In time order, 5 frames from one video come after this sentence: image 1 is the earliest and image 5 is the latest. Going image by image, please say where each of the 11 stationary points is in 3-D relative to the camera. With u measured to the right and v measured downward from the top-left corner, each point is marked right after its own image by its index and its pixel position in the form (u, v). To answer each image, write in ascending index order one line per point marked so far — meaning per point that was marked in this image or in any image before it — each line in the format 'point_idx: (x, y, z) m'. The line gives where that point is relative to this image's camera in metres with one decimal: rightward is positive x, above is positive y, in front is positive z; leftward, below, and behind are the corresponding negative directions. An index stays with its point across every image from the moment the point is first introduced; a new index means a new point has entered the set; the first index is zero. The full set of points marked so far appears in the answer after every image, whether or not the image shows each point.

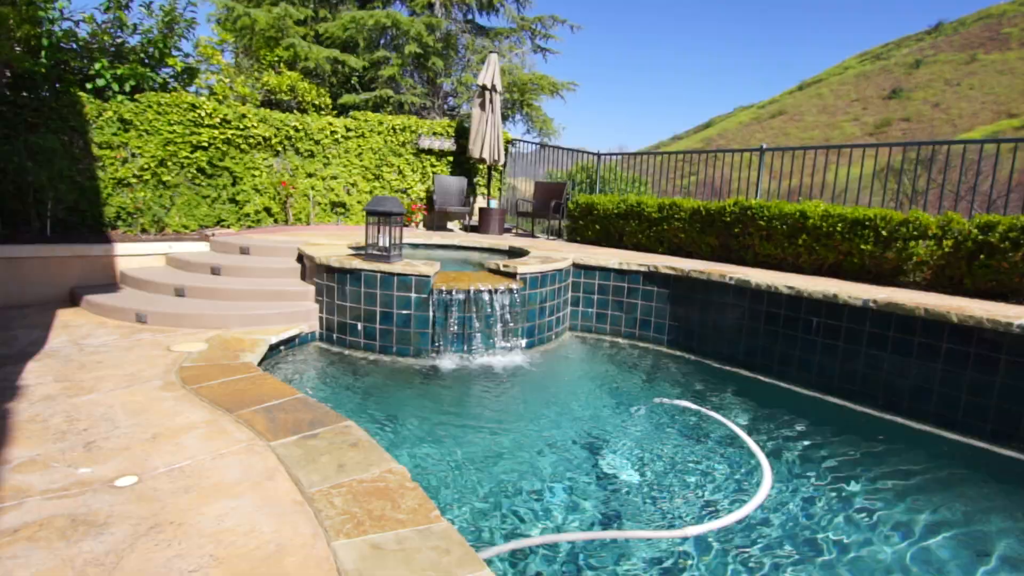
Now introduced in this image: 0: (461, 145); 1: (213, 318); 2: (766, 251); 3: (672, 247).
0: (-0.8, +2.4, +9.9) m
1: (-2.4, -0.2, +4.9) m
2: (+2.4, +0.4, +5.8) m
3: (+1.8, +0.5, +6.8) m
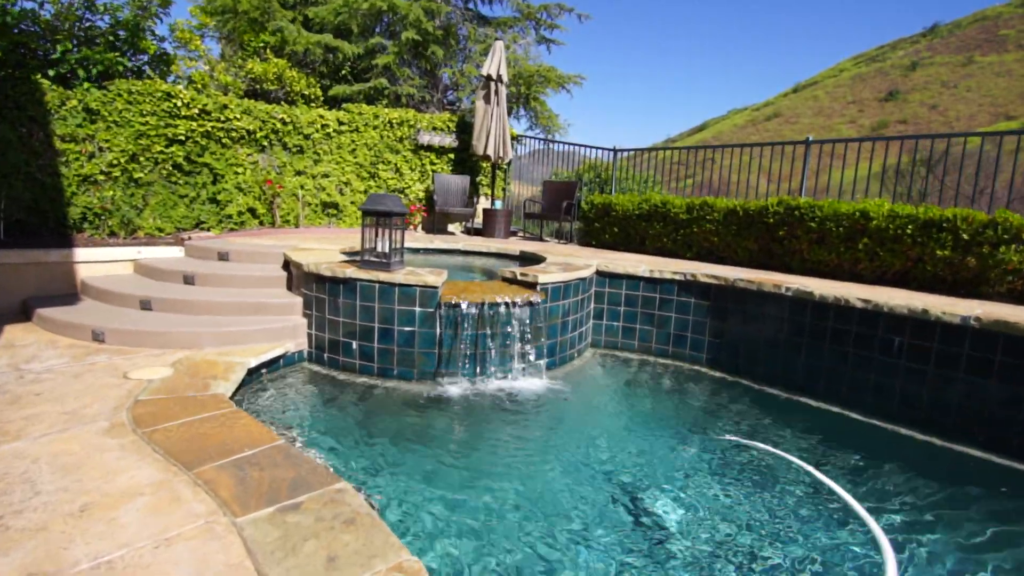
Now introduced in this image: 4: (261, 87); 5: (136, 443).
0: (-0.7, +2.2, +9.2) m
1: (-2.2, -0.3, +4.2) m
2: (+2.5, +0.3, +5.1) m
3: (+1.9, +0.4, +6.1) m
4: (-4.4, +3.6, +10.4) m
5: (-1.7, -0.7, +2.7) m
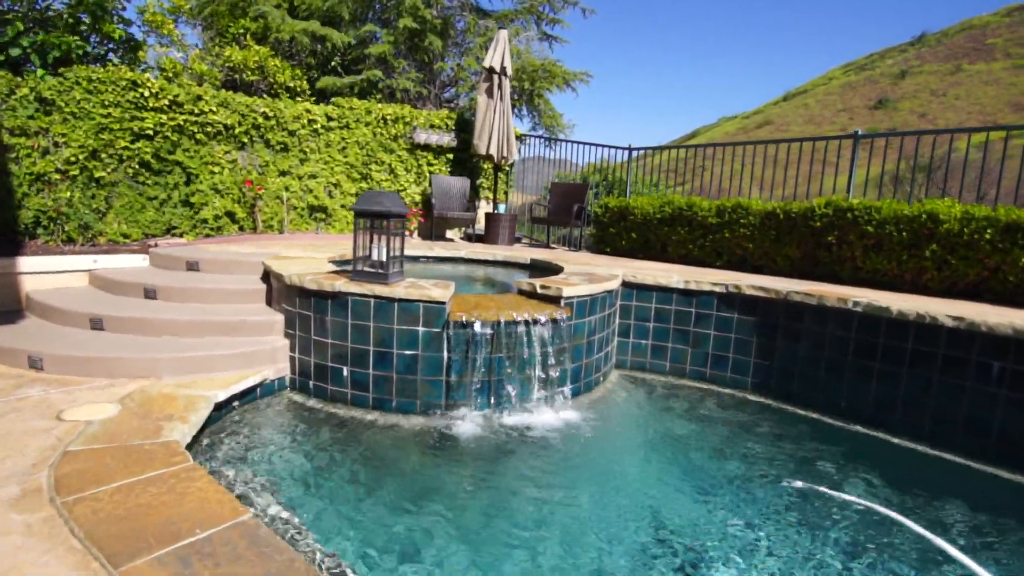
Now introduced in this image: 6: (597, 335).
0: (-0.7, +2.1, +8.6) m
1: (-2.1, -0.4, +3.4) m
2: (+2.6, +0.2, +4.5) m
3: (+2.0, +0.3, +5.5) m
4: (-4.4, +3.4, +9.7) m
5: (-1.5, -0.8, +2.0) m
6: (+0.6, -0.3, +4.2) m
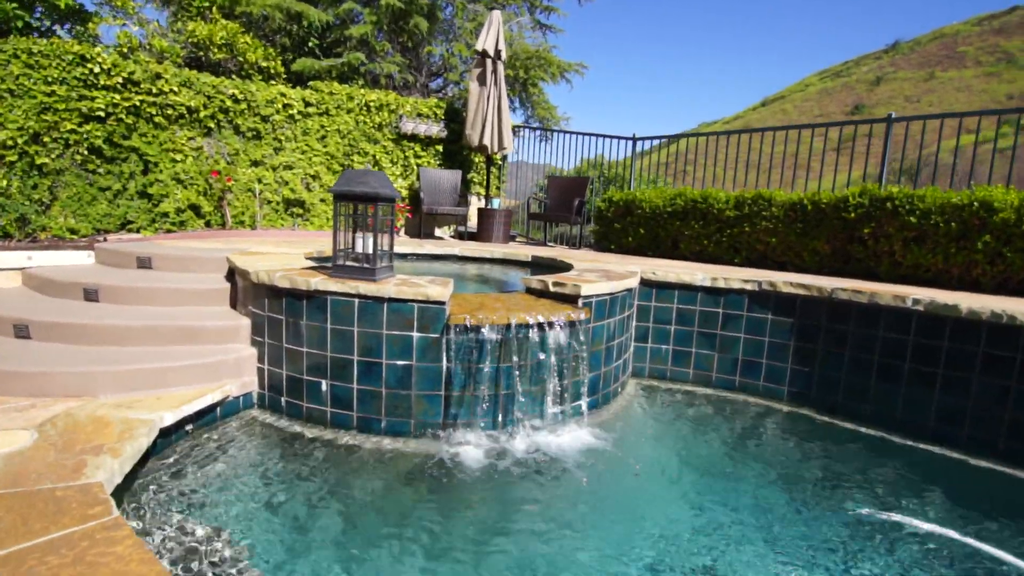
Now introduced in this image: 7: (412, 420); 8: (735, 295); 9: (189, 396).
0: (-0.8, +2.1, +8.0) m
1: (-2.1, -0.4, +2.8) m
2: (+2.7, +0.2, +4.0) m
3: (+2.0, +0.3, +5.0) m
4: (-4.5, +3.4, +9.1) m
5: (-1.4, -0.7, +1.4) m
6: (+0.6, -0.3, +3.6) m
7: (-0.5, -0.6, +3.0) m
8: (+1.4, 0.0, +3.9) m
9: (-1.5, -0.5, +2.9) m
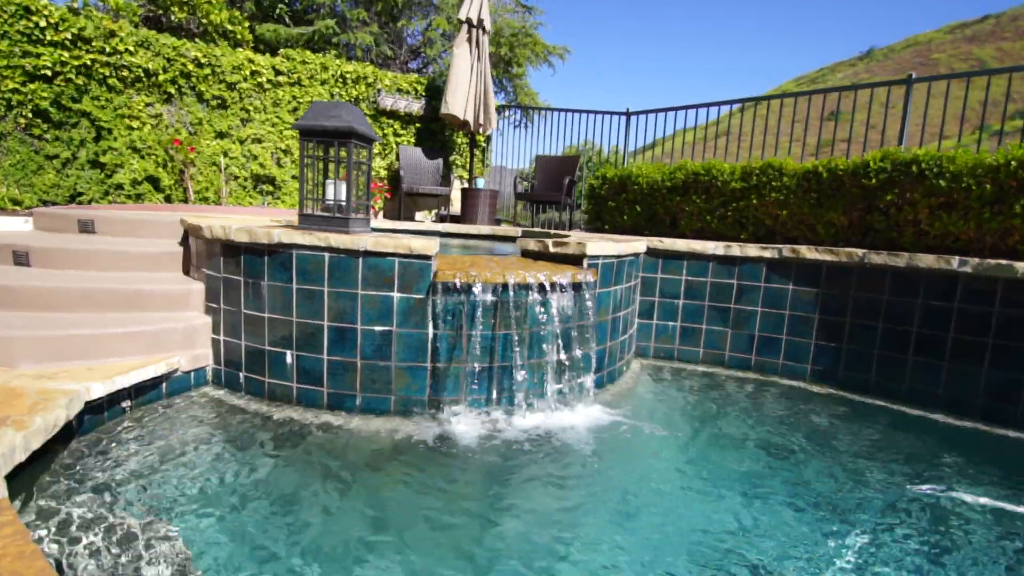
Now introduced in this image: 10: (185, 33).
0: (-1.0, +2.2, +7.6) m
1: (-2.1, -0.2, +2.4) m
2: (+2.6, +0.4, +3.7) m
3: (+1.9, +0.4, +4.7) m
4: (-4.7, +3.5, +8.6) m
5: (-1.4, -0.5, +1.0) m
6: (+0.6, -0.1, +3.2) m
7: (-0.5, -0.5, +2.6) m
8: (+1.4, +0.1, +3.5) m
9: (-1.5, -0.3, +2.5) m
10: (-4.6, +3.3, +8.8) m
